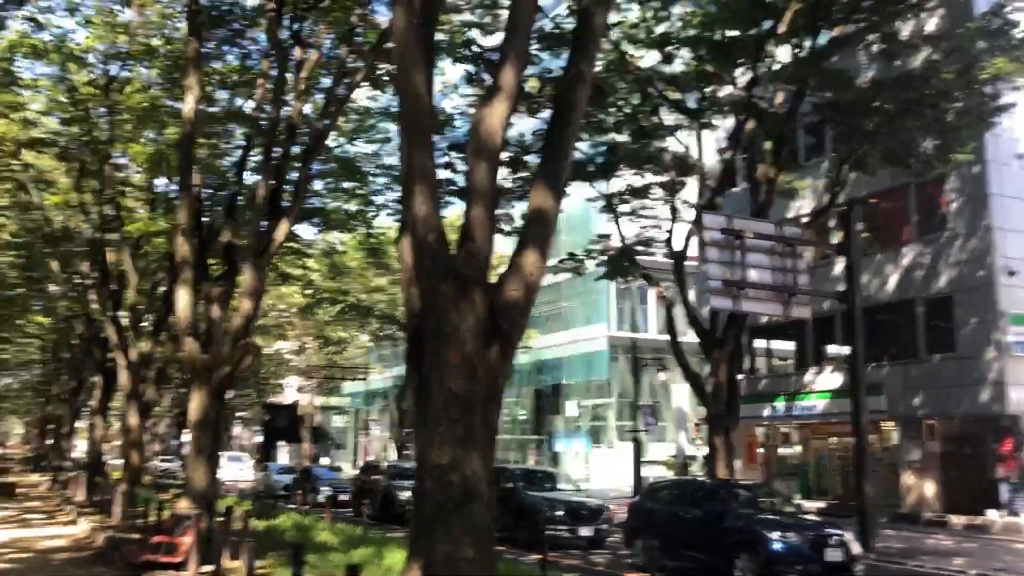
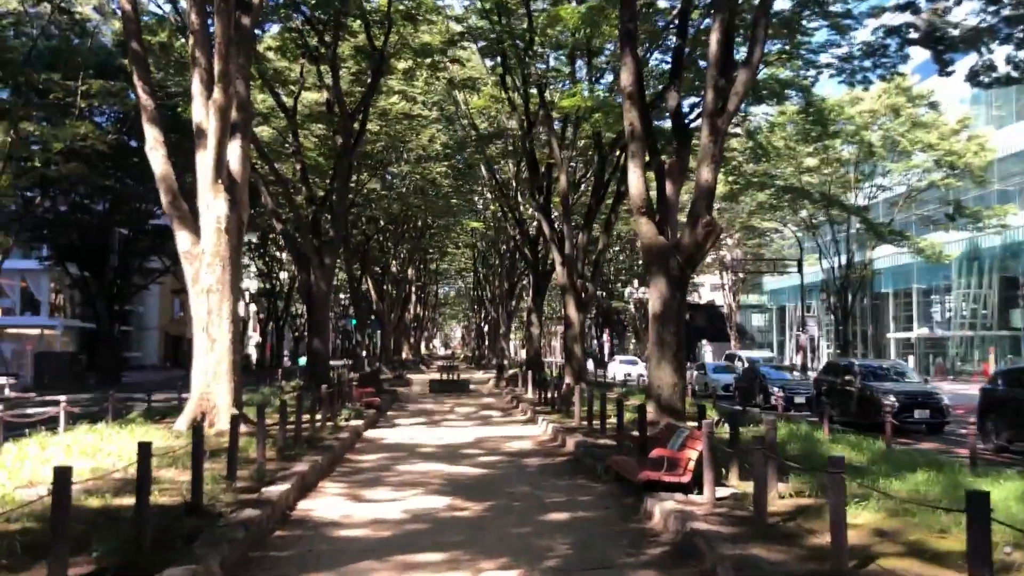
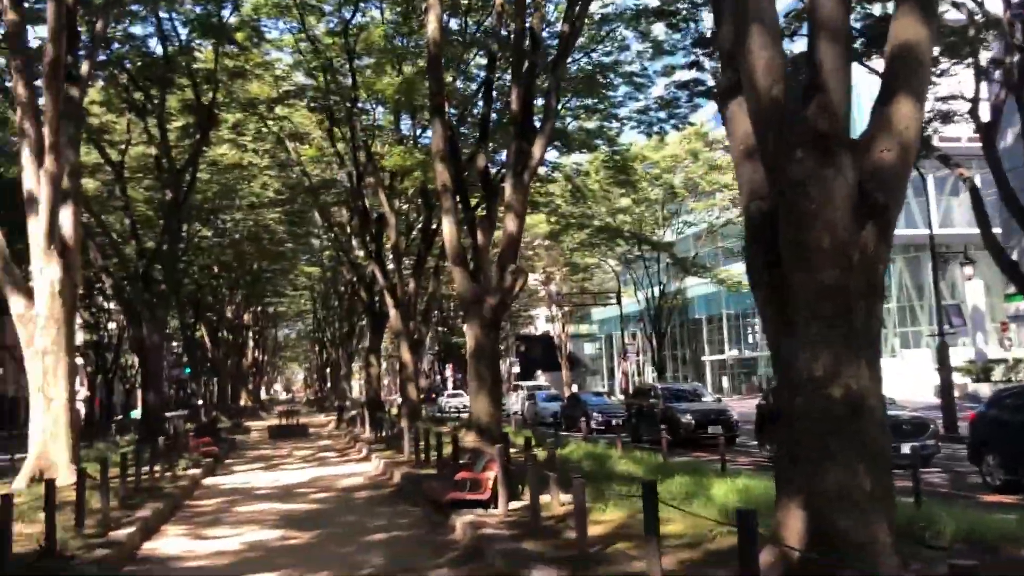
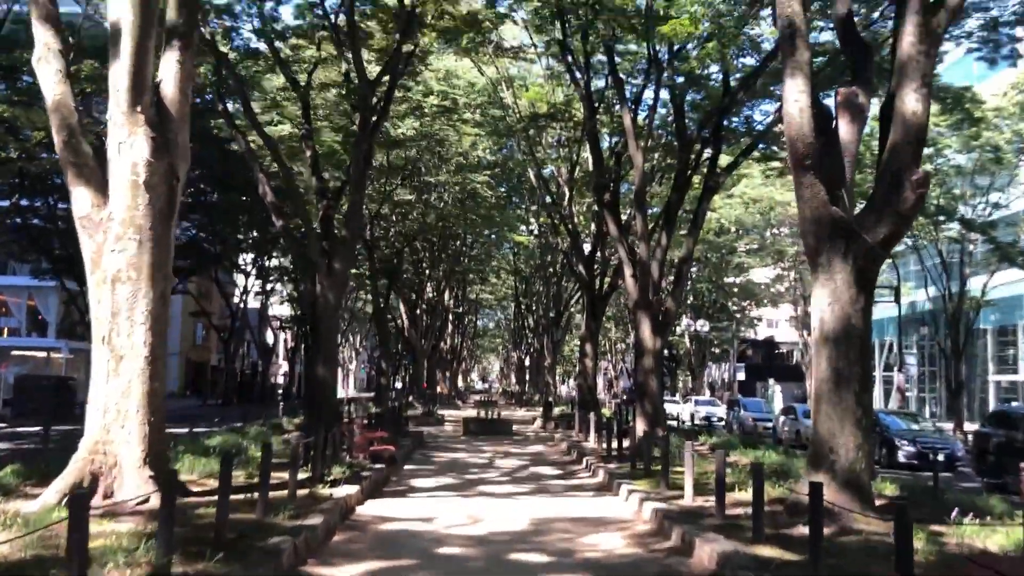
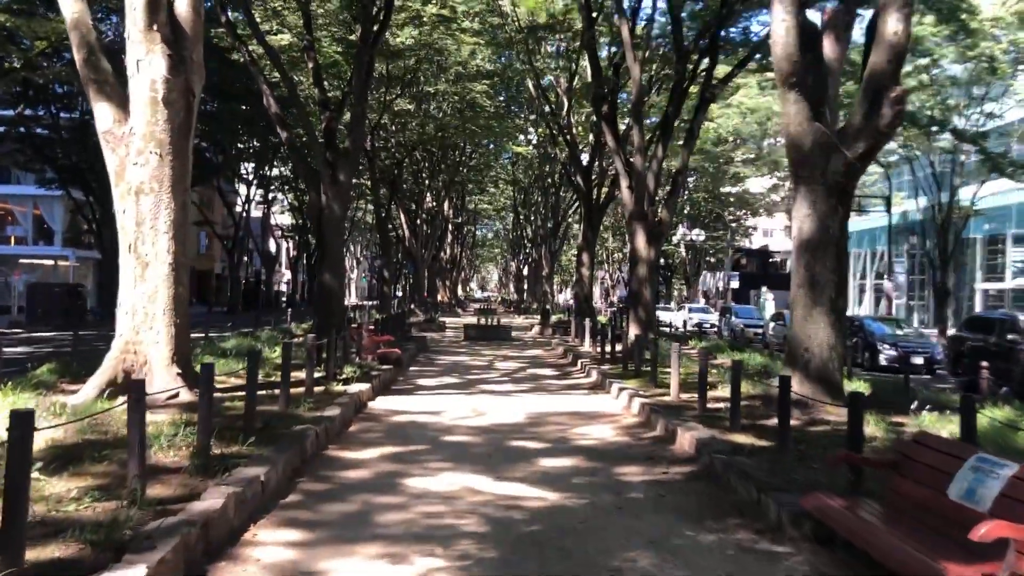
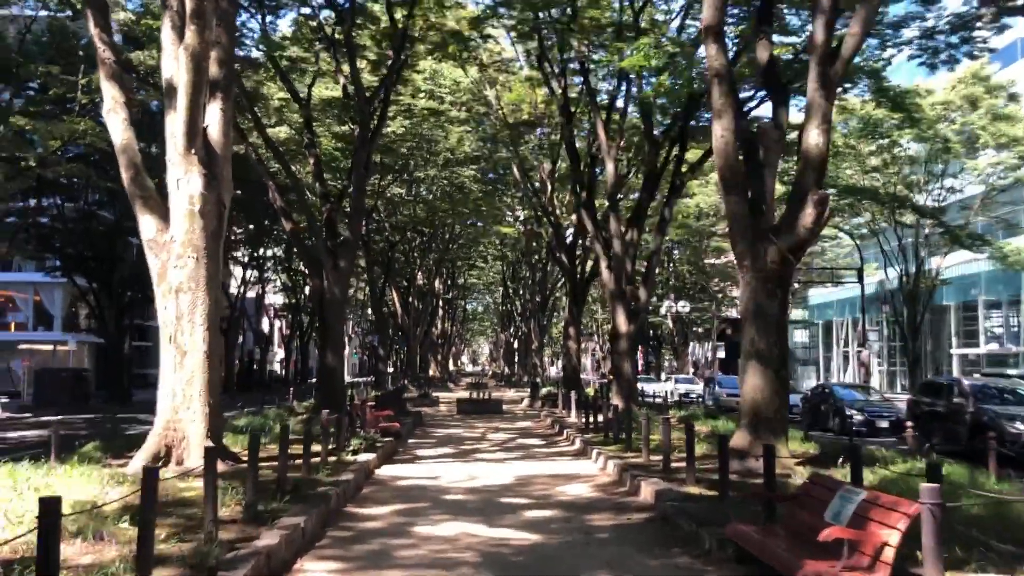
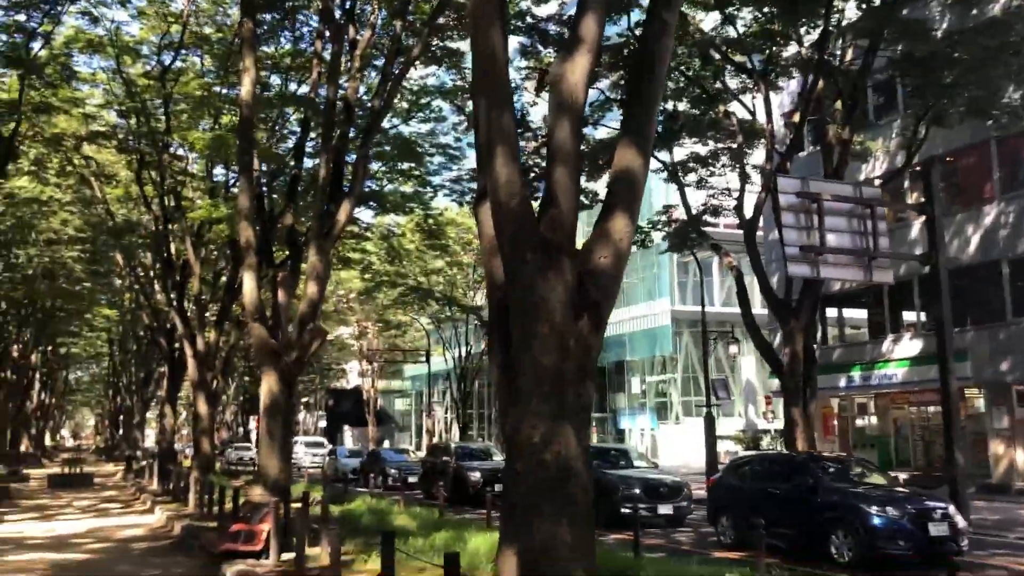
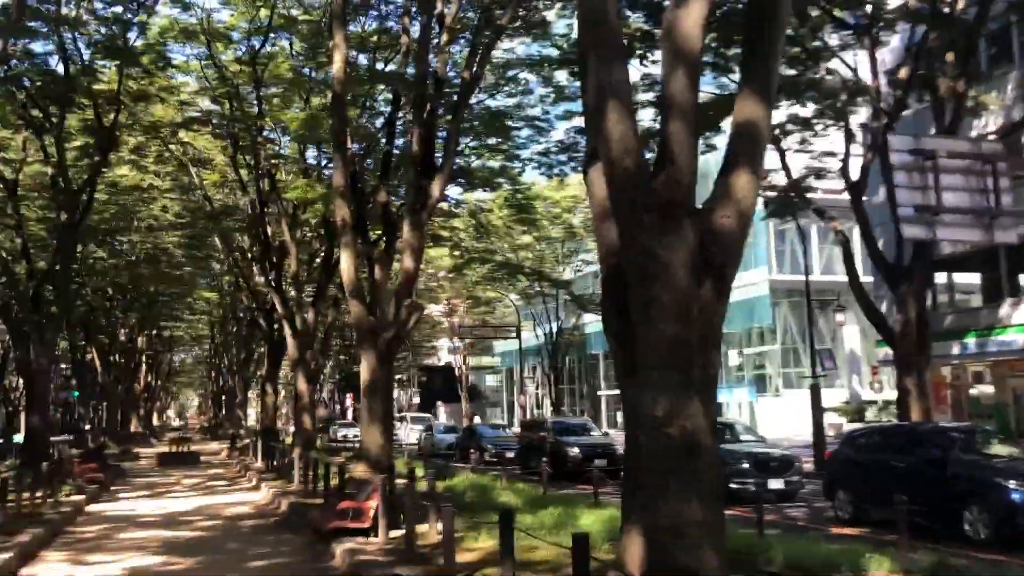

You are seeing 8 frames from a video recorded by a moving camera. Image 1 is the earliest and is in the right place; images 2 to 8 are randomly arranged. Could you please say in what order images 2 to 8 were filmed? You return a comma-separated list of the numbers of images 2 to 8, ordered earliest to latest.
7, 8, 3, 2, 6, 5, 4
